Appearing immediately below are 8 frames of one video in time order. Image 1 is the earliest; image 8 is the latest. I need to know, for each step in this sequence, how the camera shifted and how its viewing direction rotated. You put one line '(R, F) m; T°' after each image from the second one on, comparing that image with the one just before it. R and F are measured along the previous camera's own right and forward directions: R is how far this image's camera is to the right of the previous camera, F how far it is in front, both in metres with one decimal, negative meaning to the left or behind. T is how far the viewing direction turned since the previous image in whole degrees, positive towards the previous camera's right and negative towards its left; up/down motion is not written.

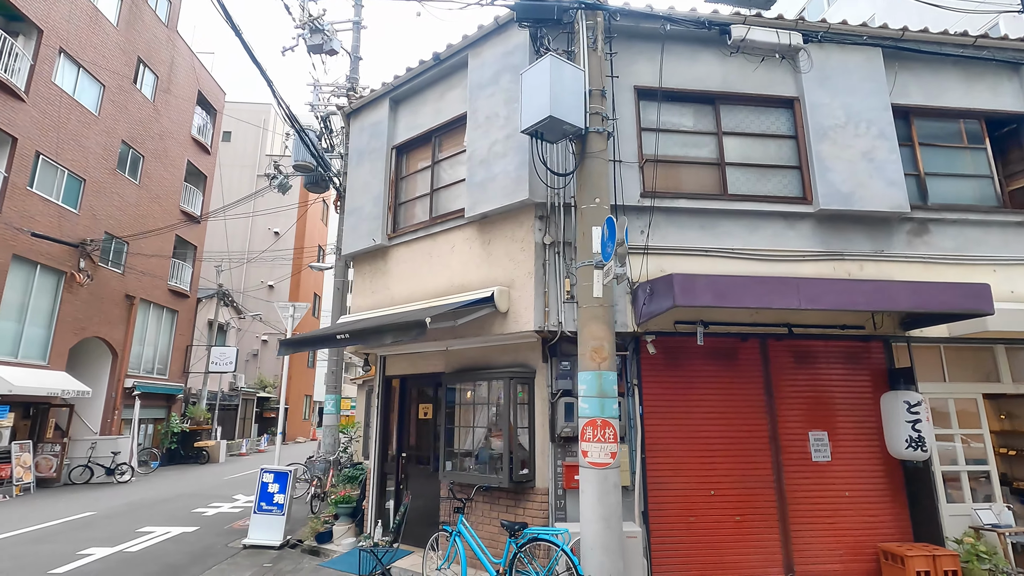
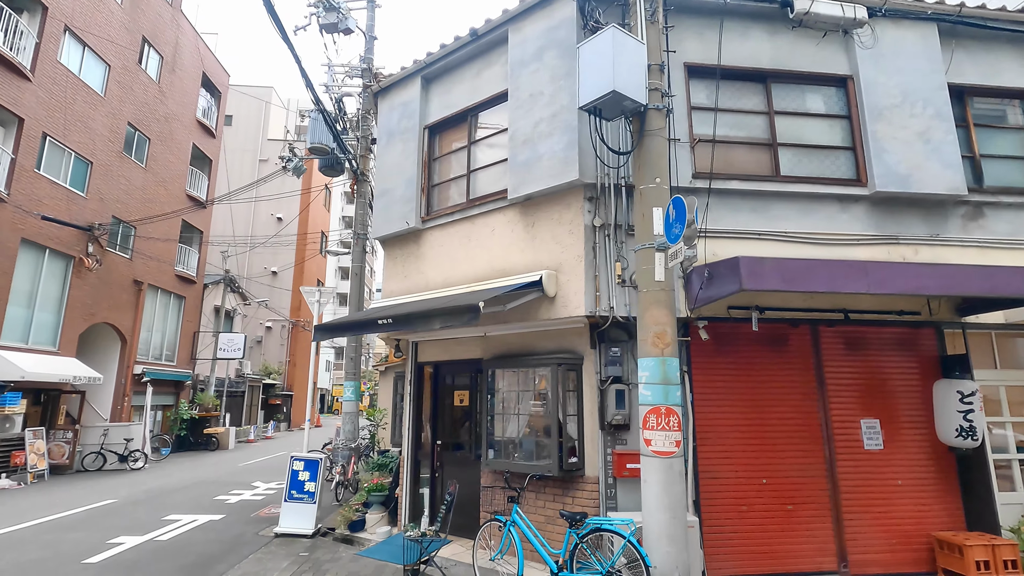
(-0.6, +0.2) m; 0°
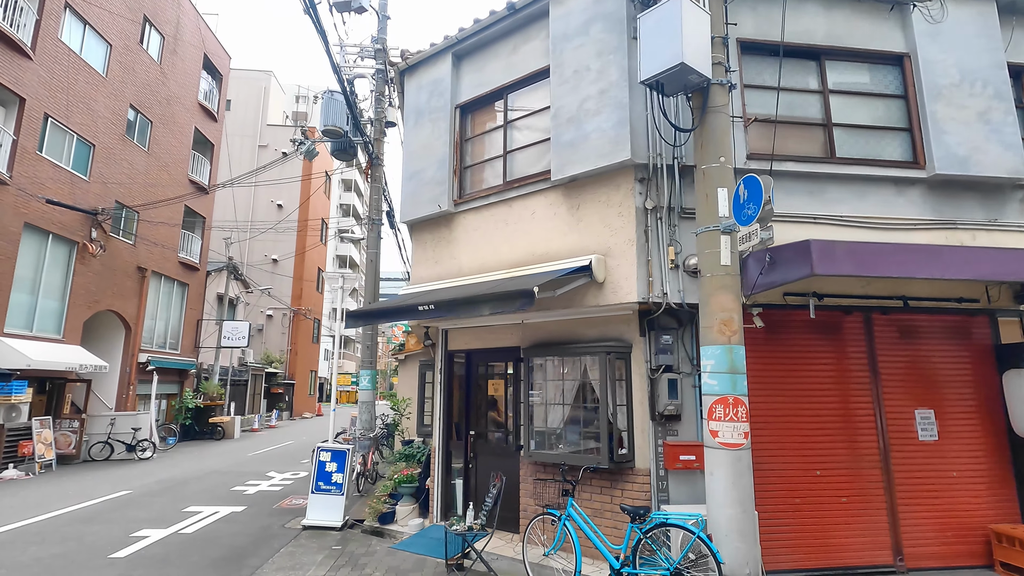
(-0.6, +0.3) m; +1°
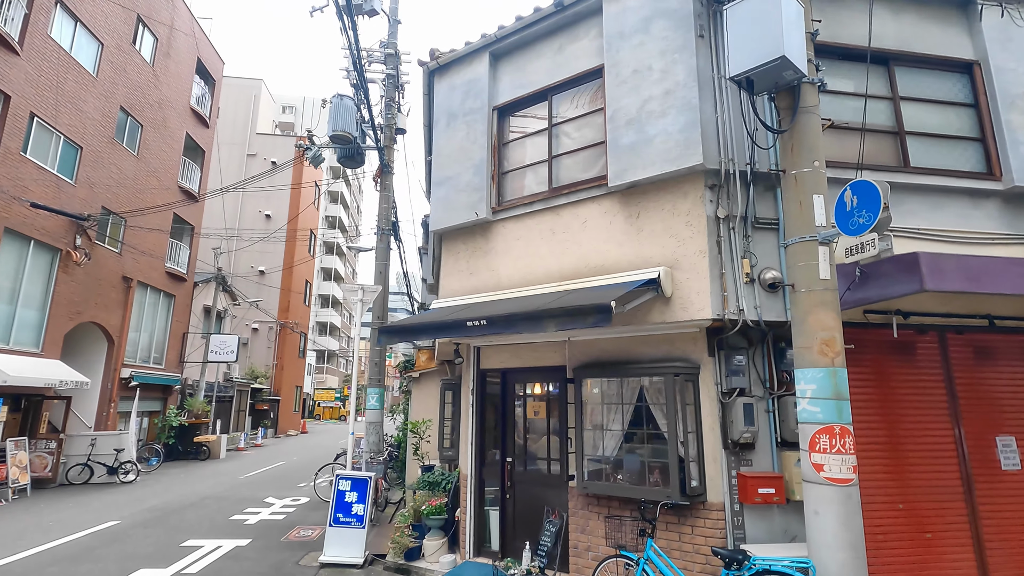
(-0.8, +0.5) m; +2°
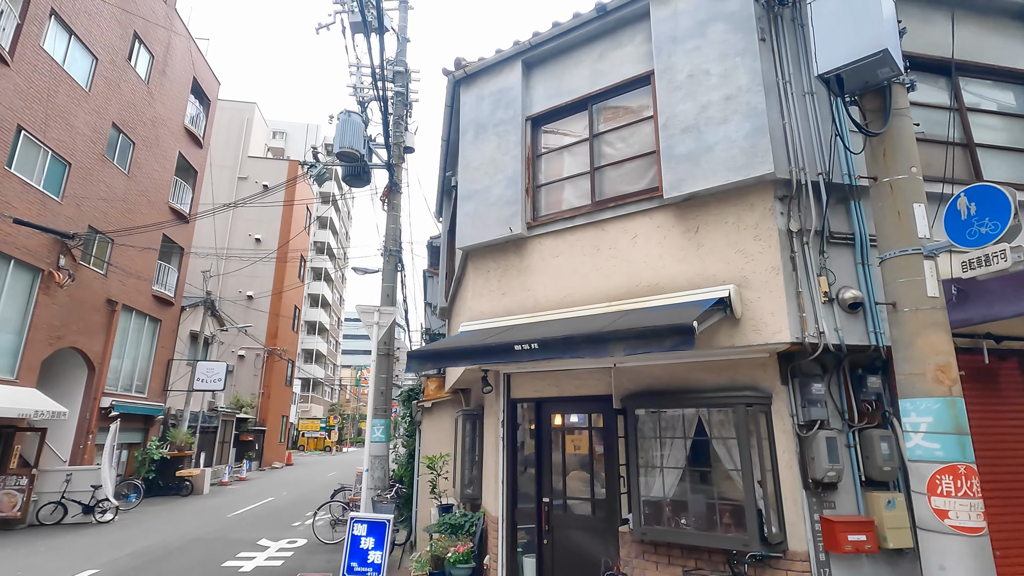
(-0.6, +0.6) m; +2°
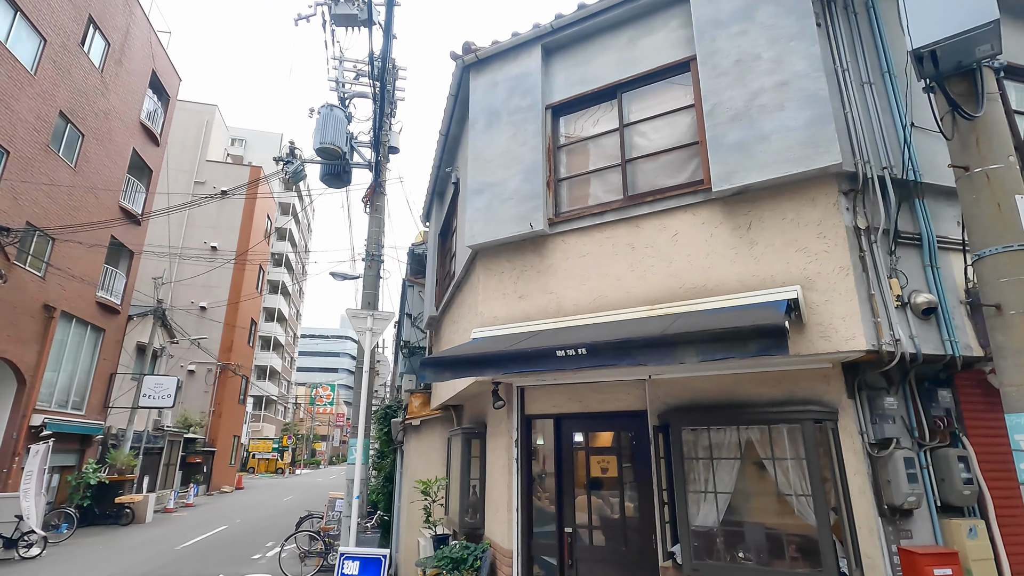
(-0.6, +0.7) m; +4°
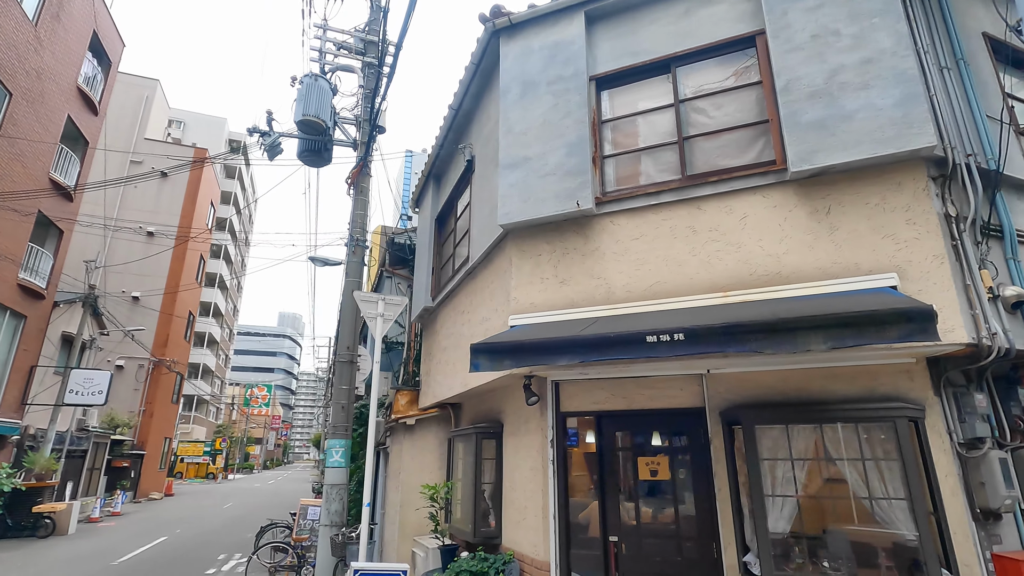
(-0.9, +0.6) m; +6°
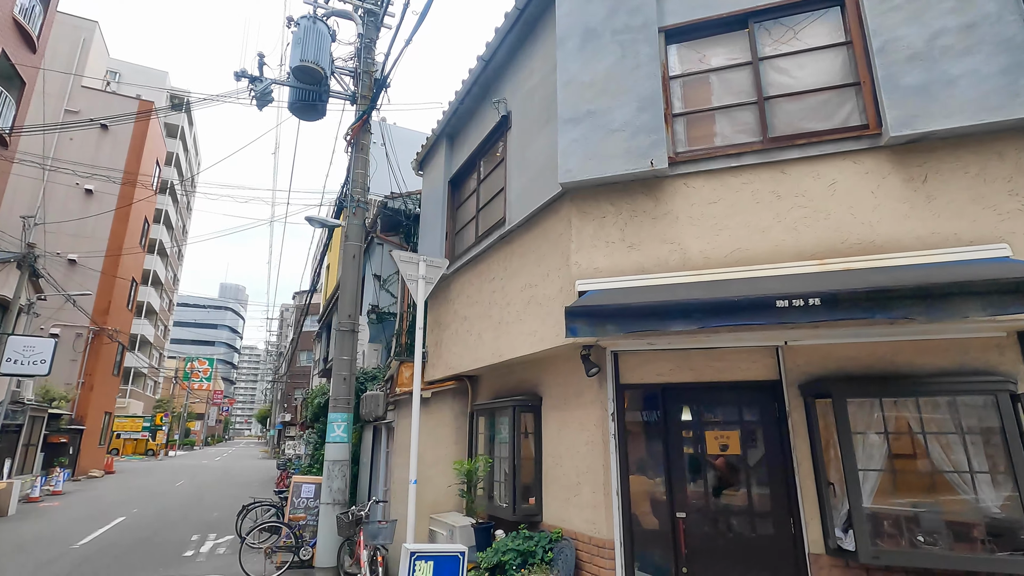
(-1.0, +0.4) m; +5°
